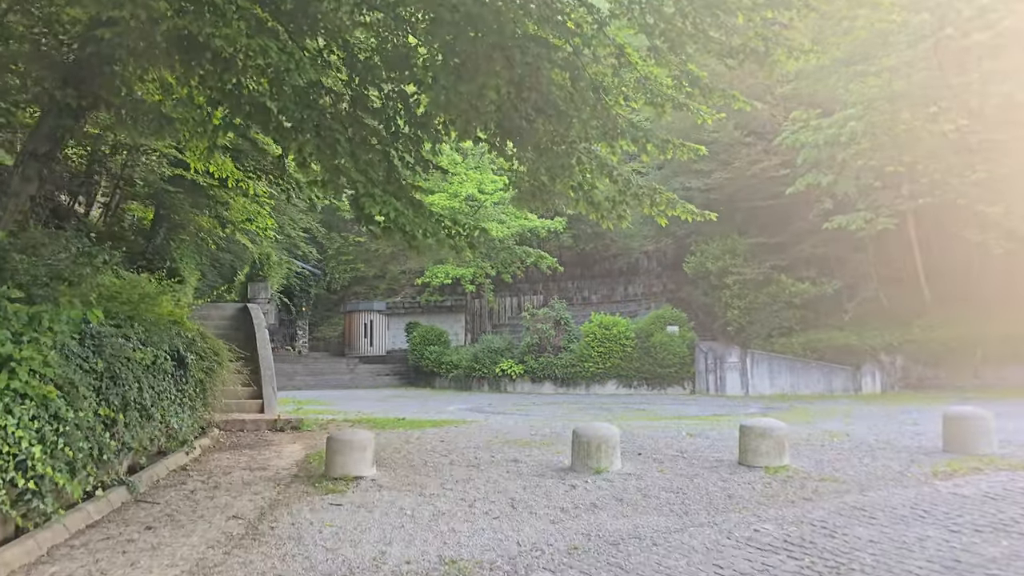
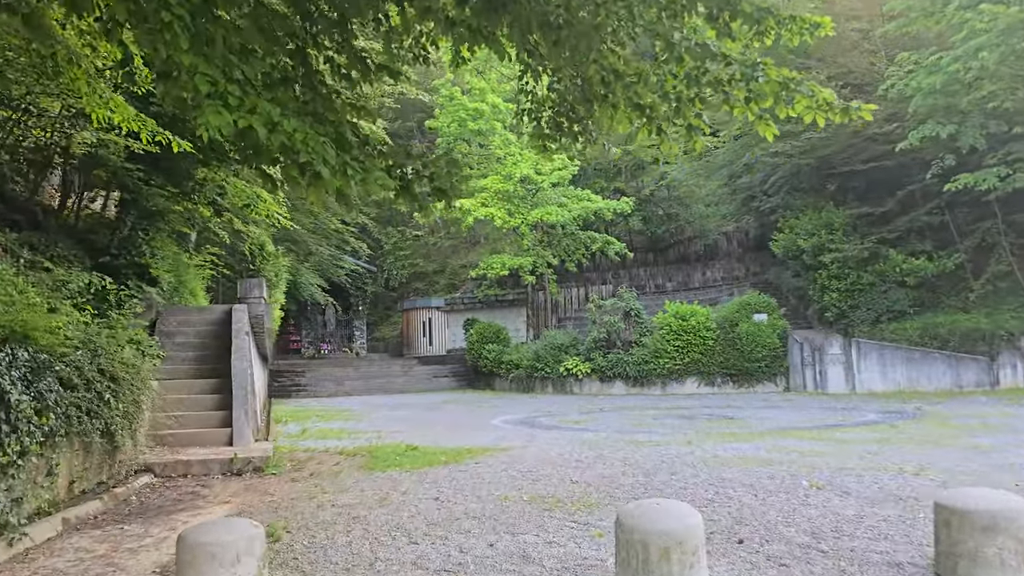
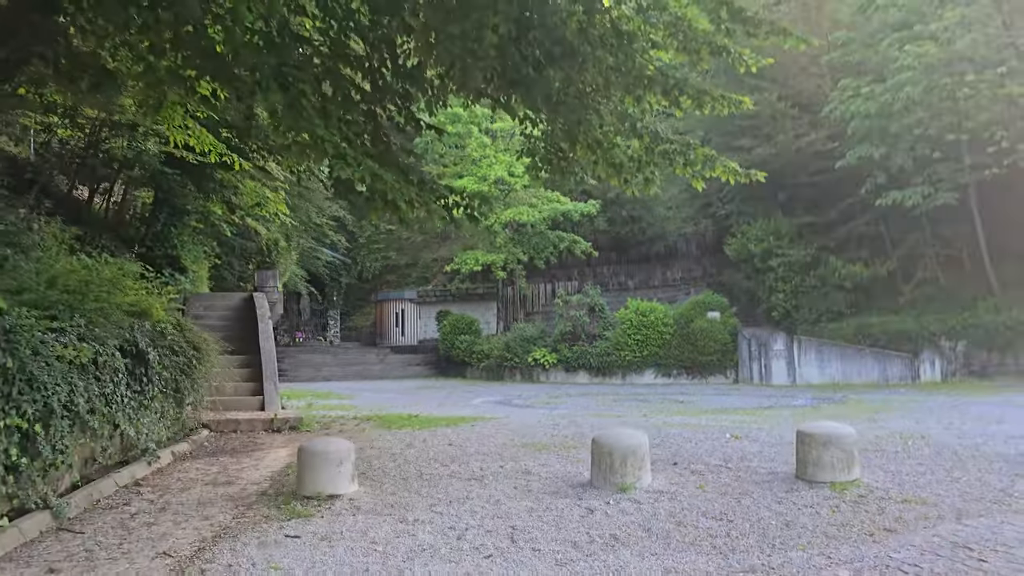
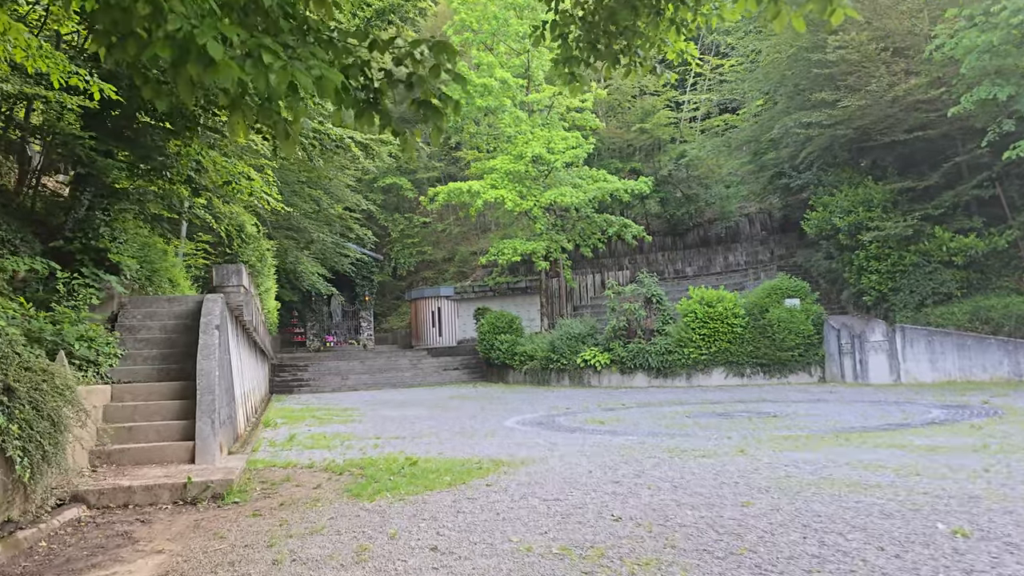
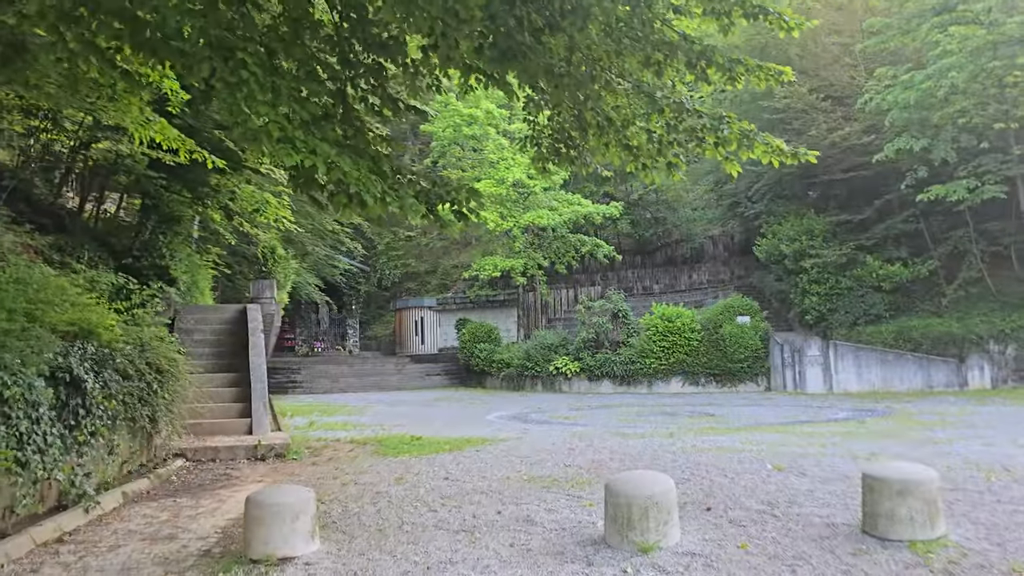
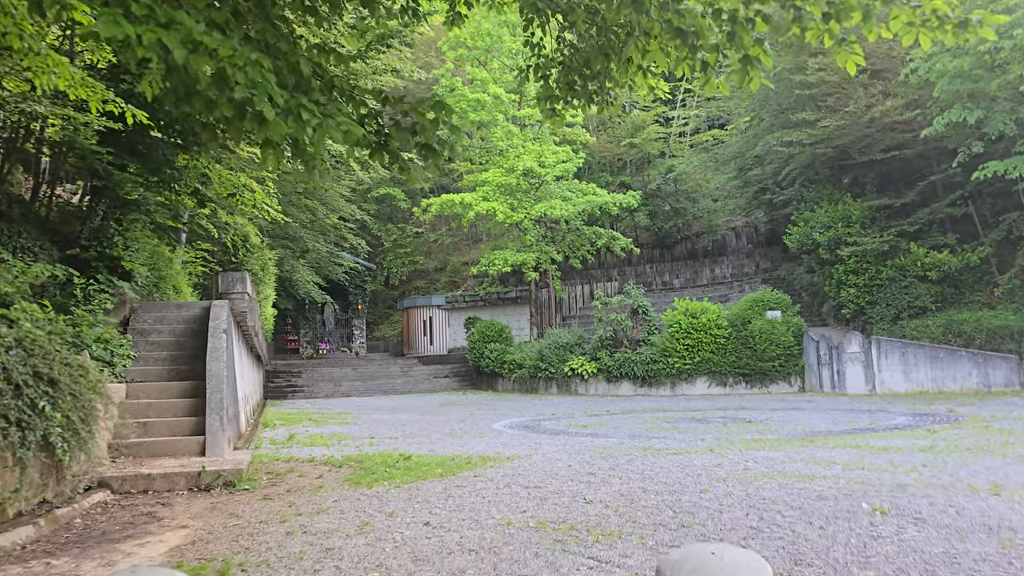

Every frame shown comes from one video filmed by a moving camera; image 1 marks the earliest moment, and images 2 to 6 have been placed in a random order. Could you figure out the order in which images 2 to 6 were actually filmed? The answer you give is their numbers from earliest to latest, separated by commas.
3, 5, 2, 6, 4
